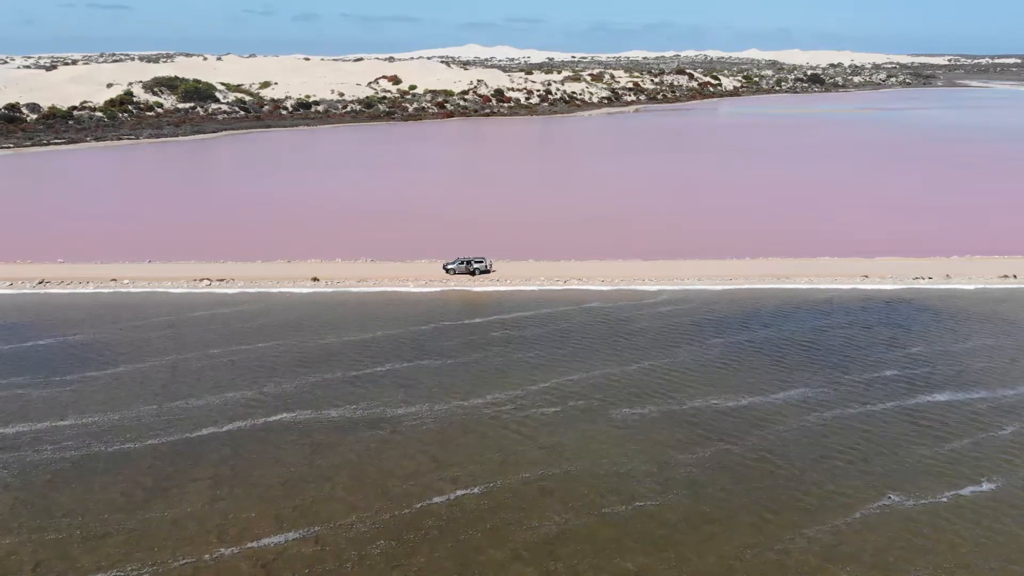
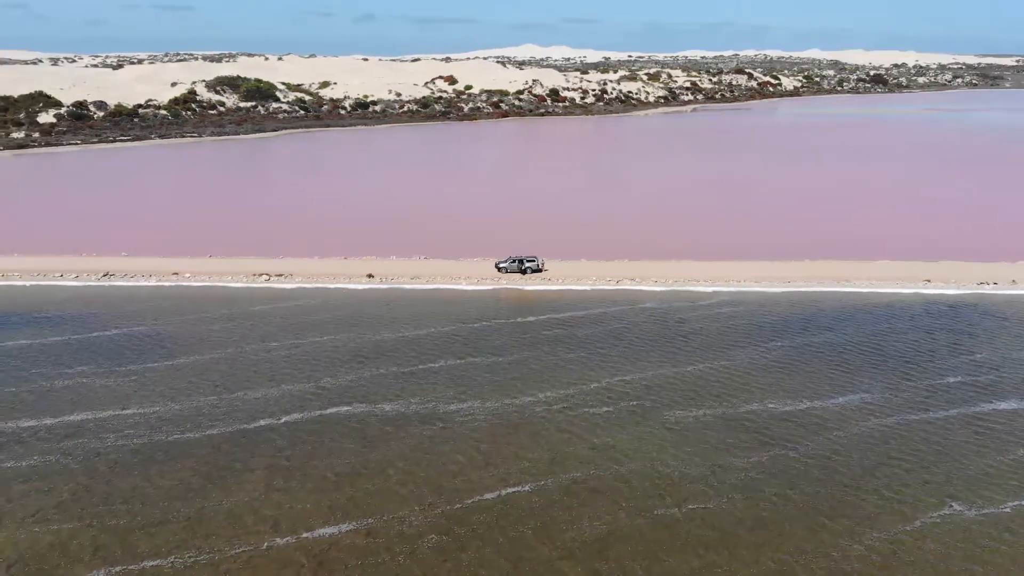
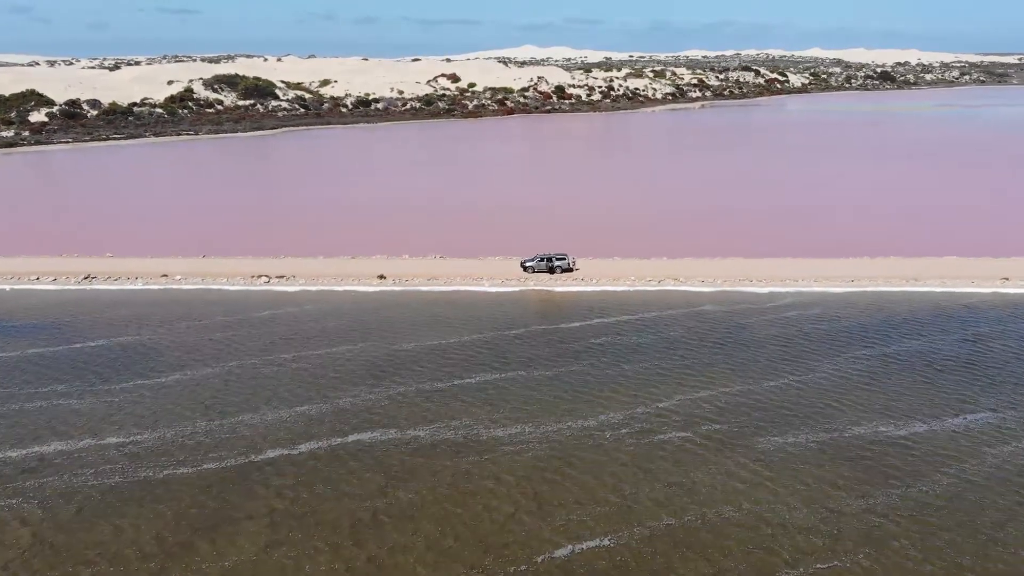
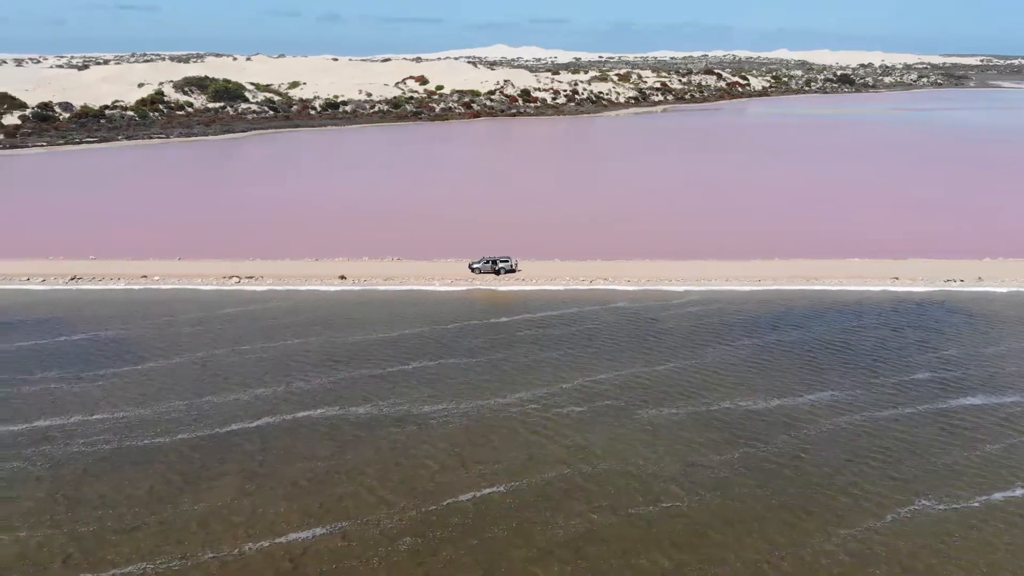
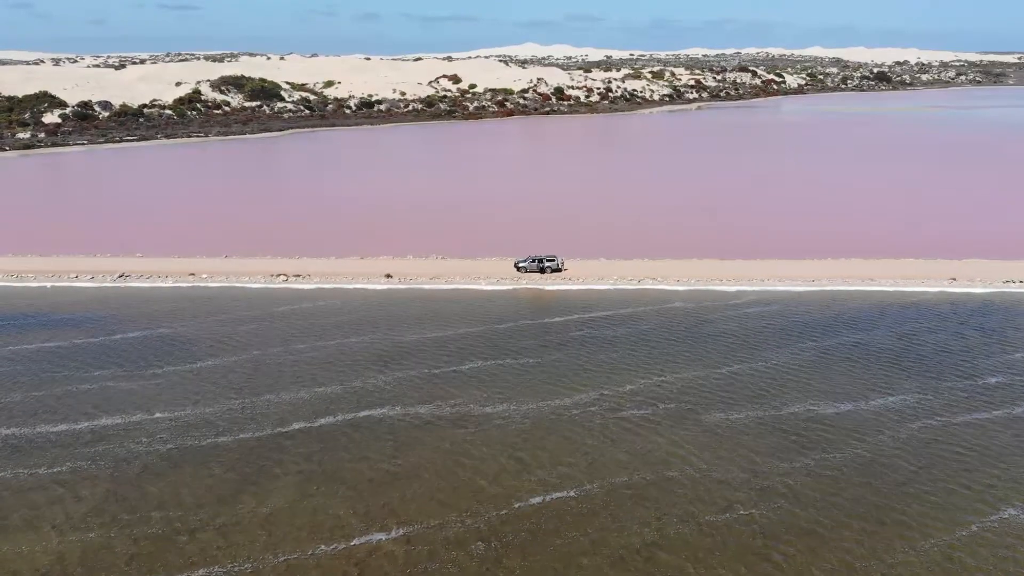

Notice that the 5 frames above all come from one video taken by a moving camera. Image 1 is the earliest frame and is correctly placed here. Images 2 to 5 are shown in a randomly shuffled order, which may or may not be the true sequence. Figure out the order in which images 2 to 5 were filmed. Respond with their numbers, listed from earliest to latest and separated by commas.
4, 2, 5, 3
